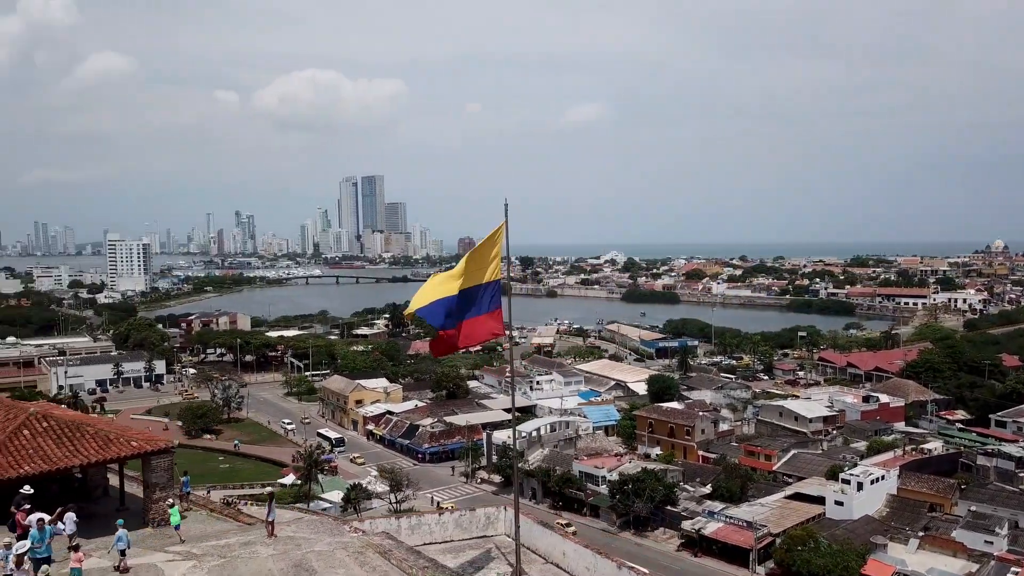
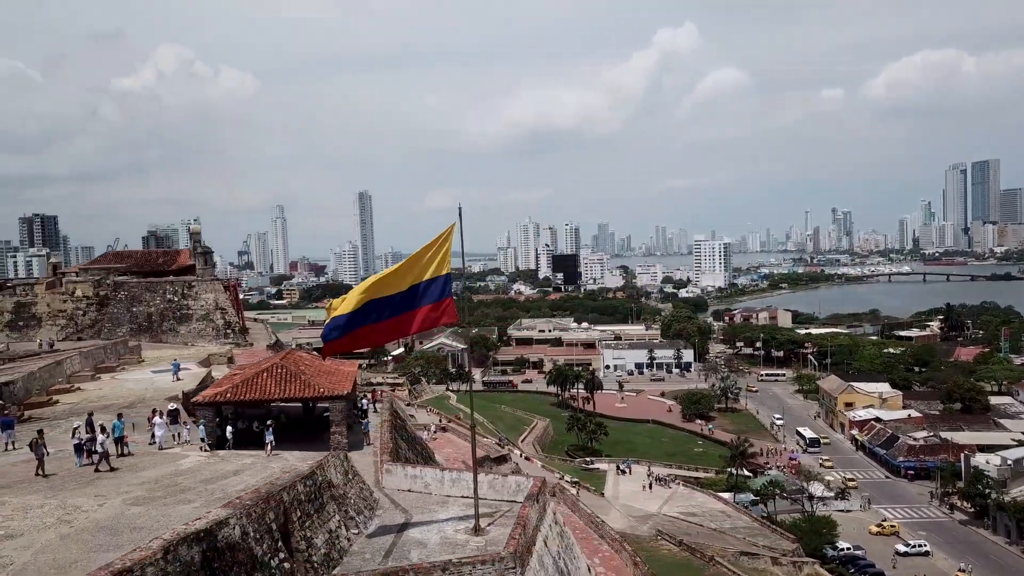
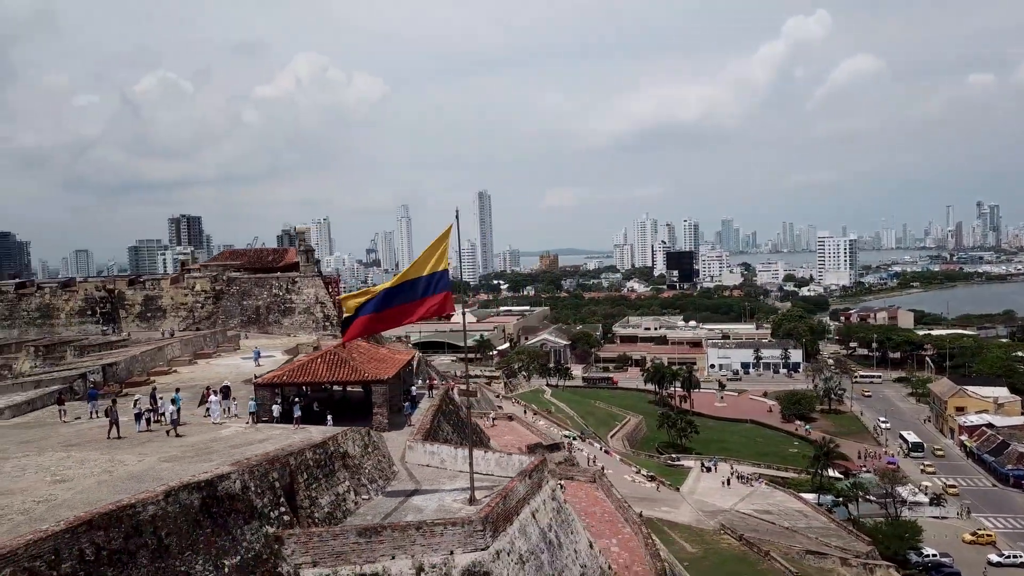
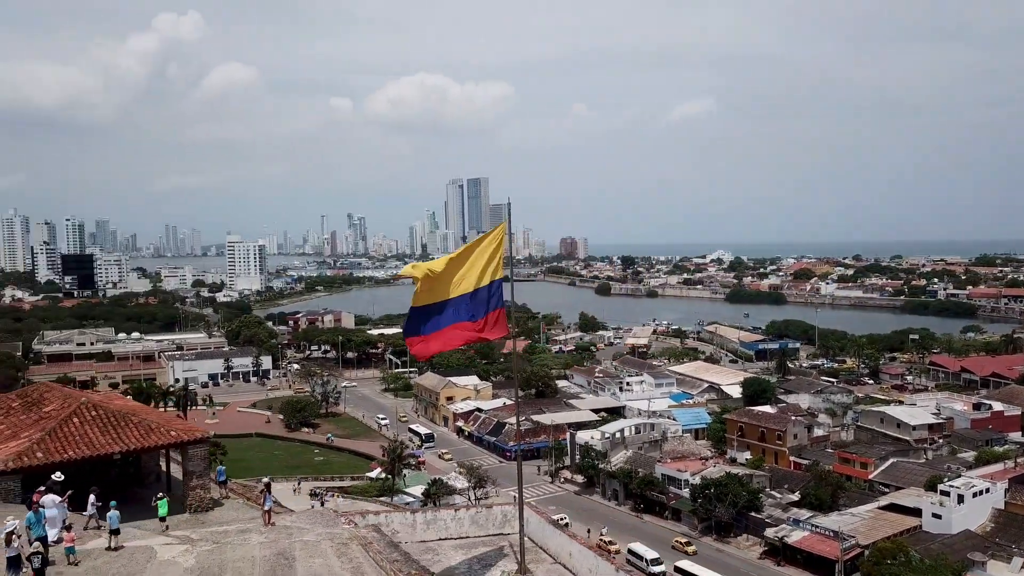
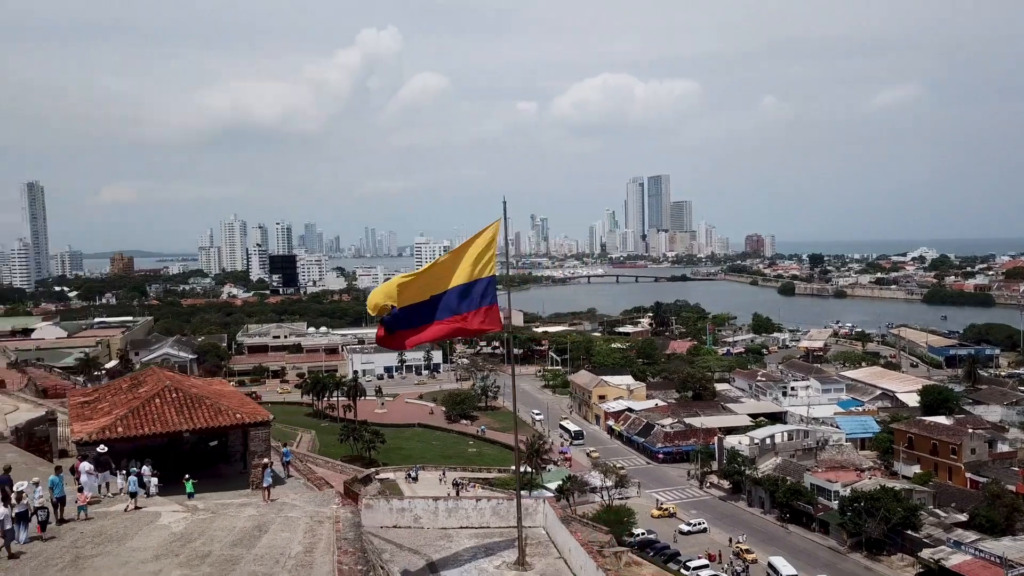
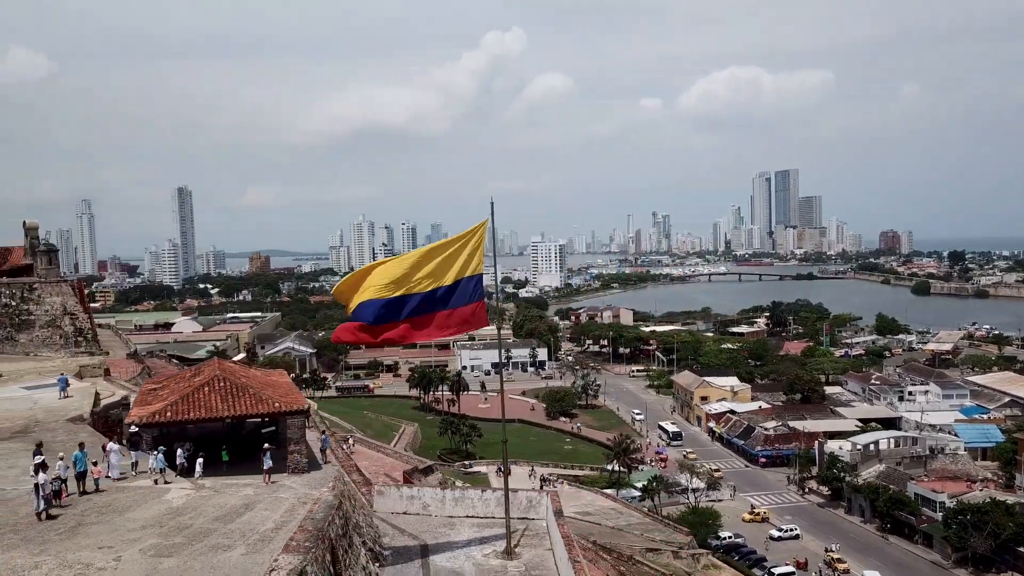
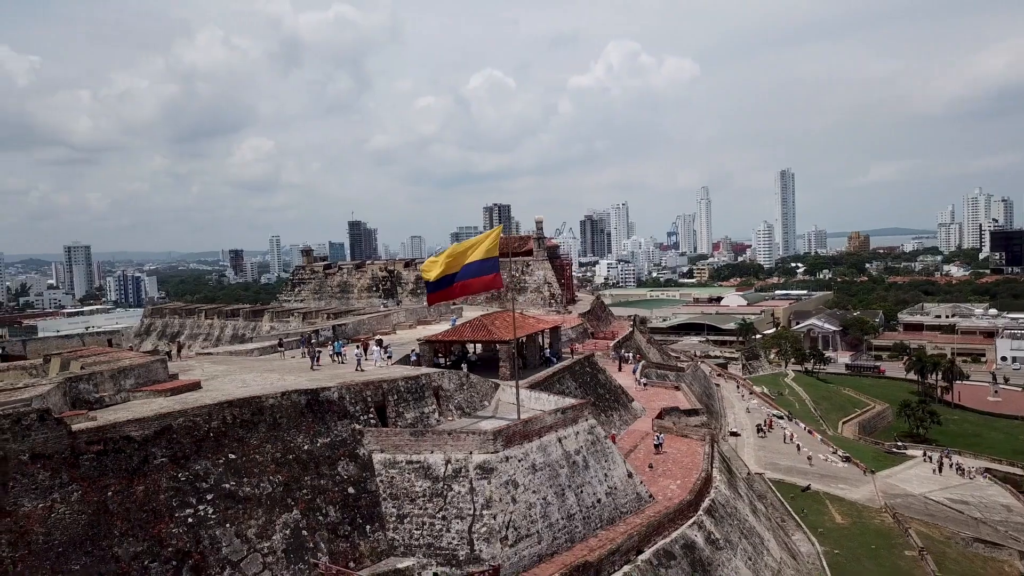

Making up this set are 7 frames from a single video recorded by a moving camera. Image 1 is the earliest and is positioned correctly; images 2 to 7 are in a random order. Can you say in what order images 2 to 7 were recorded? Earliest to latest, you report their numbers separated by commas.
4, 5, 6, 2, 3, 7
